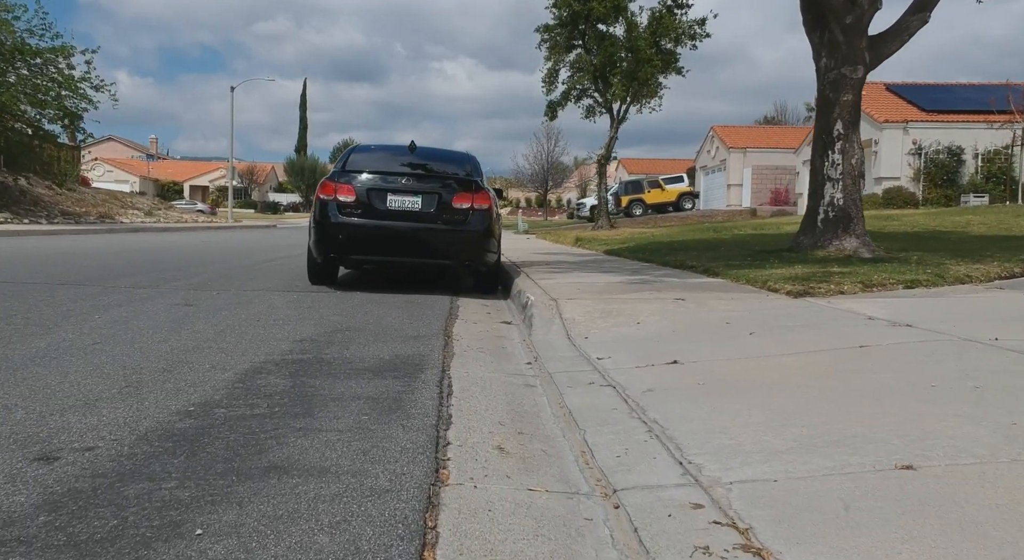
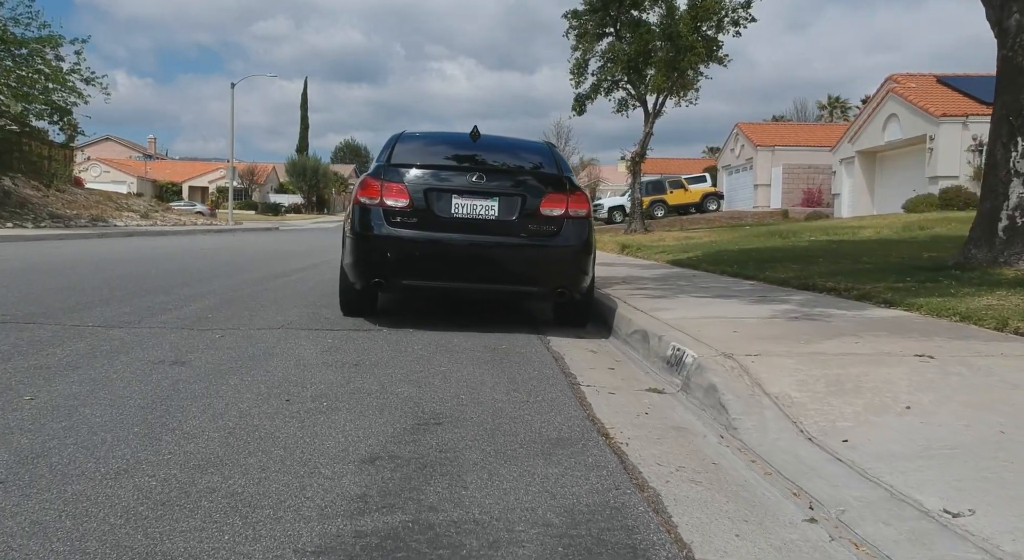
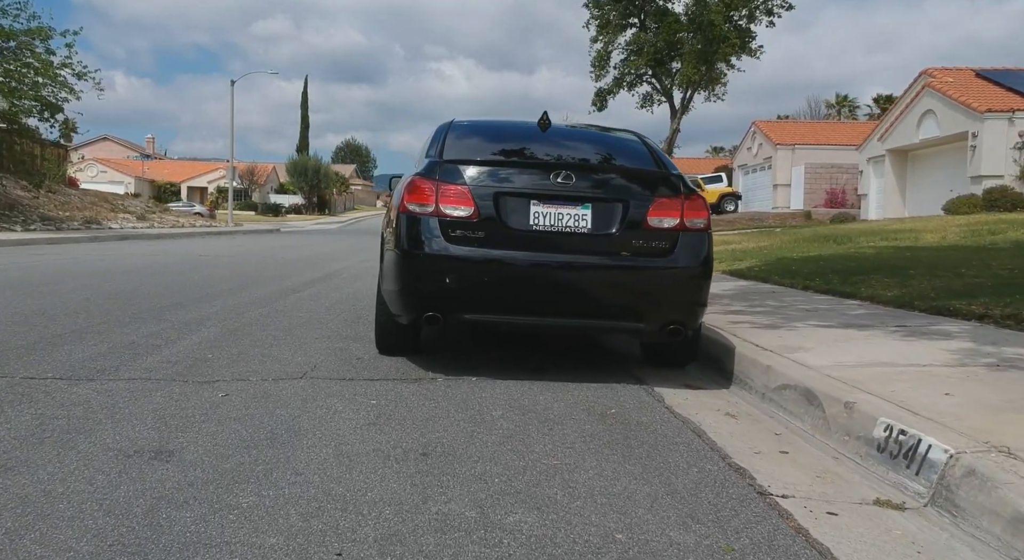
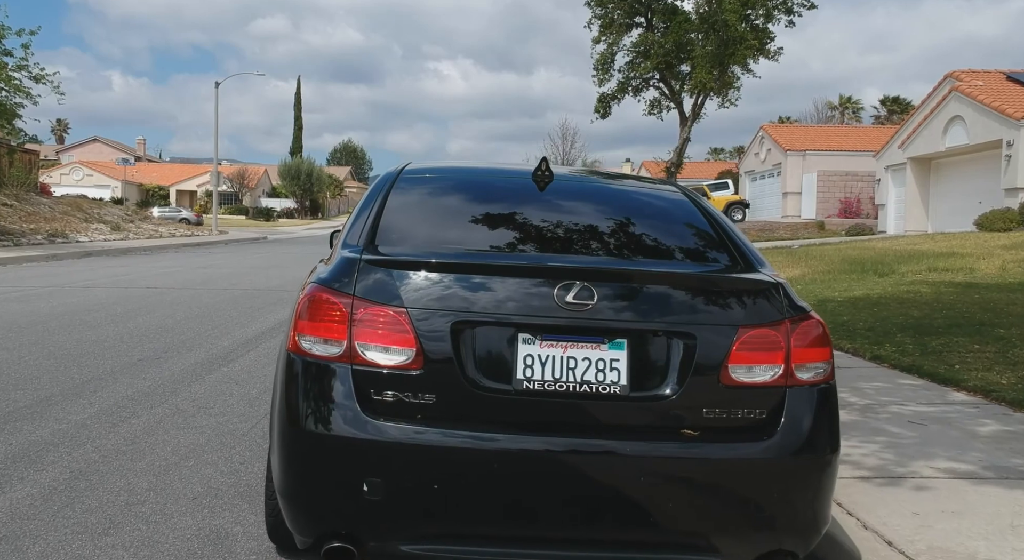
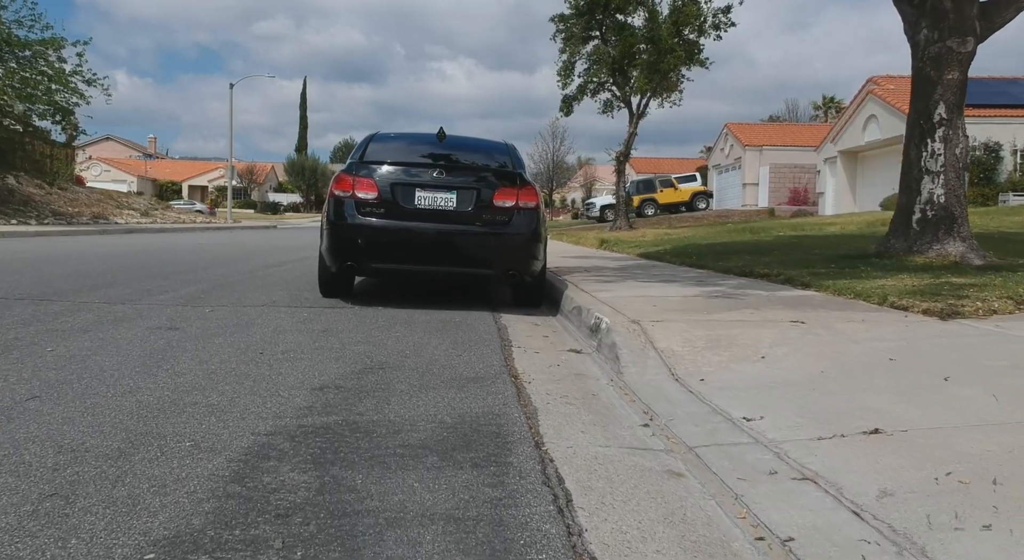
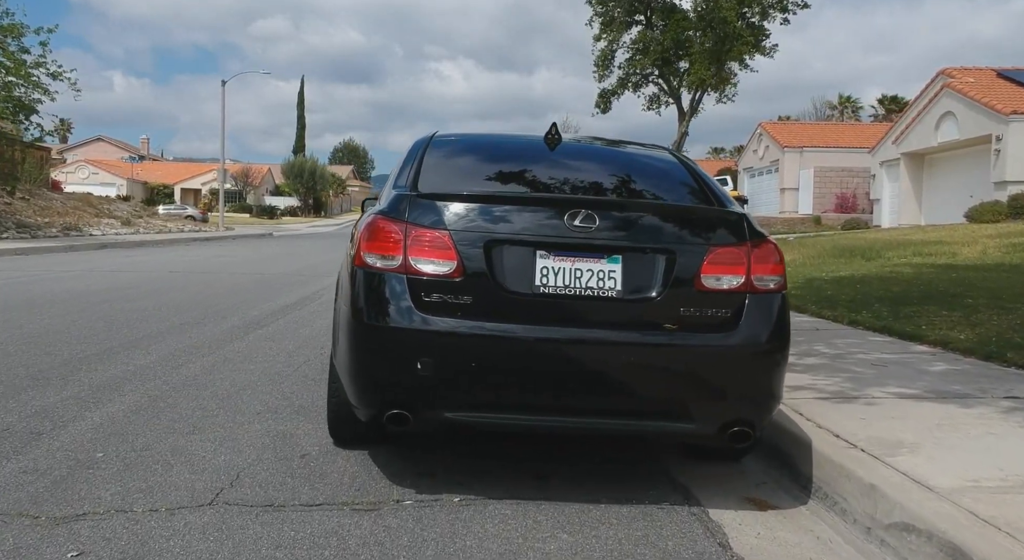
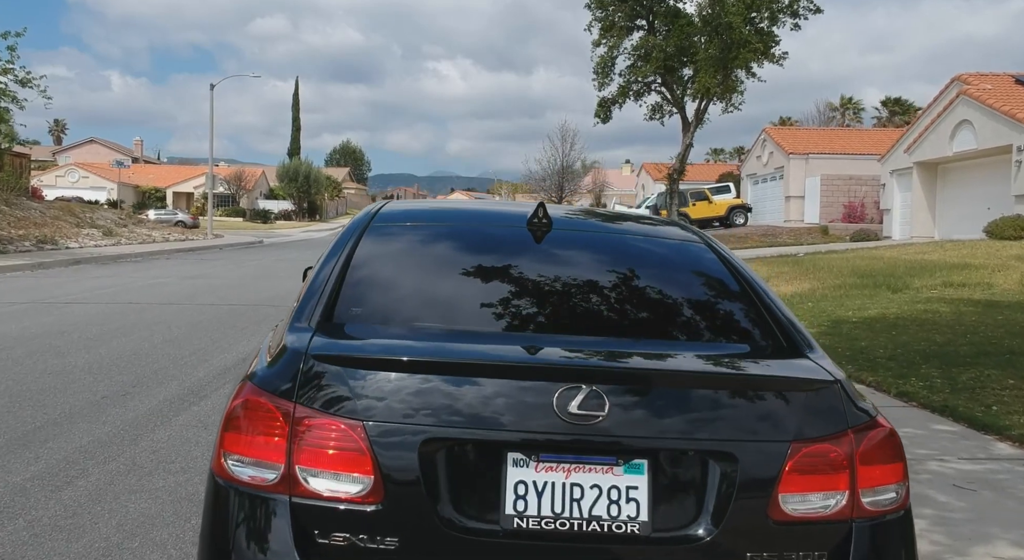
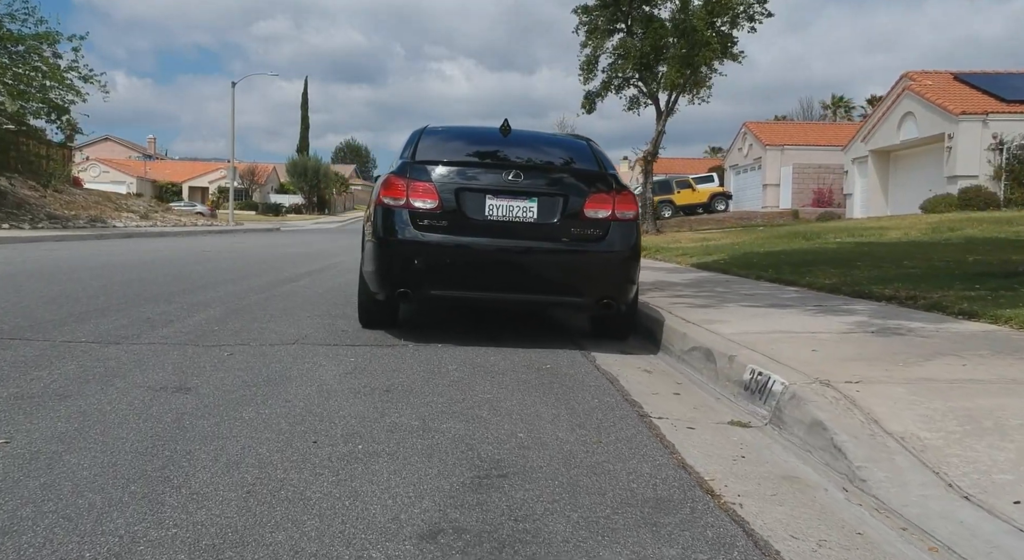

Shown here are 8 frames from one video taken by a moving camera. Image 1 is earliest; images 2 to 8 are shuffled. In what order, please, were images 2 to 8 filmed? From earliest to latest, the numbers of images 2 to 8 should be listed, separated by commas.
5, 2, 8, 3, 6, 4, 7
